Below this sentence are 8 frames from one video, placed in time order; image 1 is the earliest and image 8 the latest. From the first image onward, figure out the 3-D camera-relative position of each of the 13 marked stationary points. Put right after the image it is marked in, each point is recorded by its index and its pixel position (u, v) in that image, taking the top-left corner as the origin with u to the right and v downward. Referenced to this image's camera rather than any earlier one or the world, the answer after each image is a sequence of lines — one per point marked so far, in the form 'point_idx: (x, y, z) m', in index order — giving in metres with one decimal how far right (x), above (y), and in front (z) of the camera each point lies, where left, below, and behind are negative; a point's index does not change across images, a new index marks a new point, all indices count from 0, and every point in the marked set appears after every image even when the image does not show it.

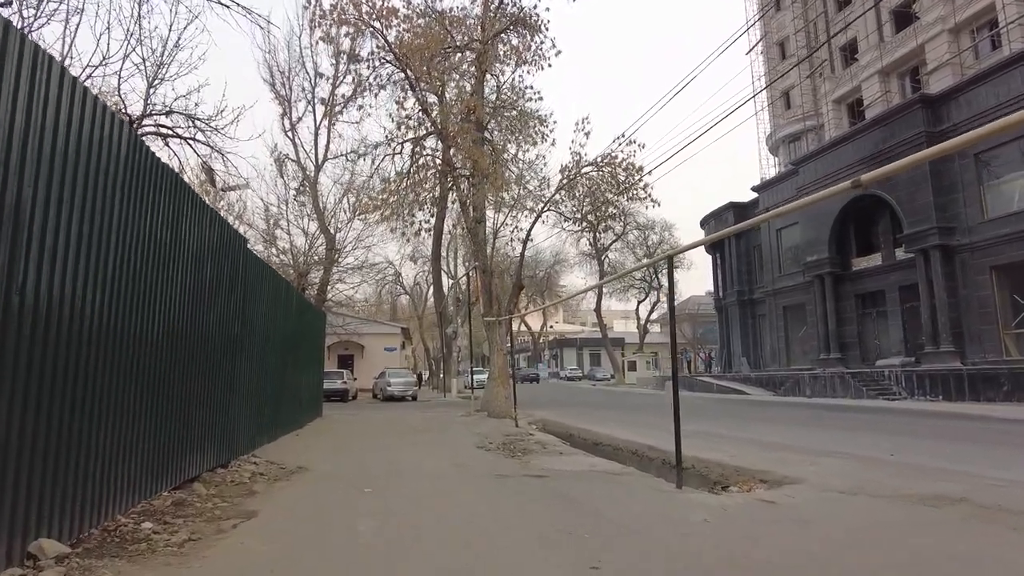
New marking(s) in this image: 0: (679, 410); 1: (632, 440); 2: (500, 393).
0: (+1.9, -1.4, +6.9) m
1: (+2.2, -2.8, +11.7) m
2: (-0.3, -2.8, +16.5) m
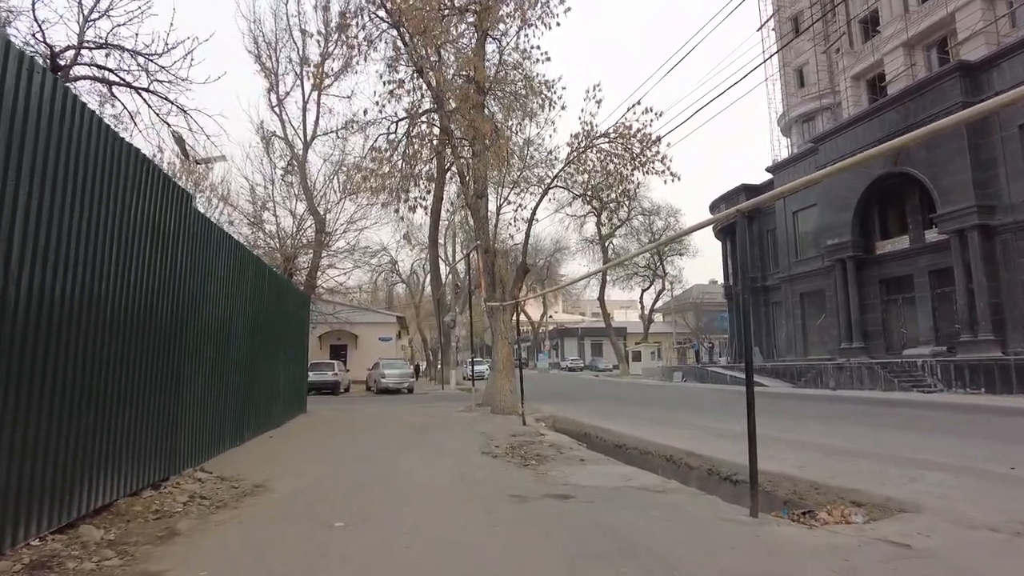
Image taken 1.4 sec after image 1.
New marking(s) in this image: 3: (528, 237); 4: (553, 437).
0: (+2.1, -1.0, +5.2) m
1: (+2.4, -2.5, +10.0) m
2: (-0.2, -2.4, +14.8) m
3: (+0.5, +1.6, +19.3) m
4: (+0.7, -2.7, +11.2) m
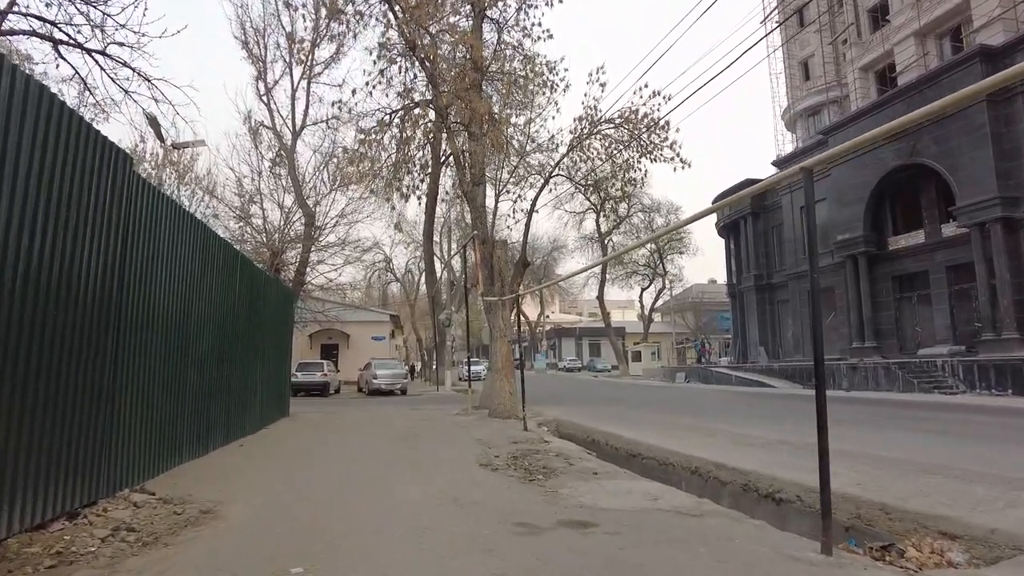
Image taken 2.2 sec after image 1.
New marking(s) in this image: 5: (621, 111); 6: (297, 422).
0: (+2.1, -0.9, +4.1) m
1: (+2.4, -2.3, +8.9) m
2: (-0.2, -2.2, +13.7) m
3: (+0.5, +1.7, +18.2) m
4: (+0.8, -2.5, +10.1) m
5: (+3.0, +4.8, +17.0) m
6: (-5.0, -3.1, +14.2) m
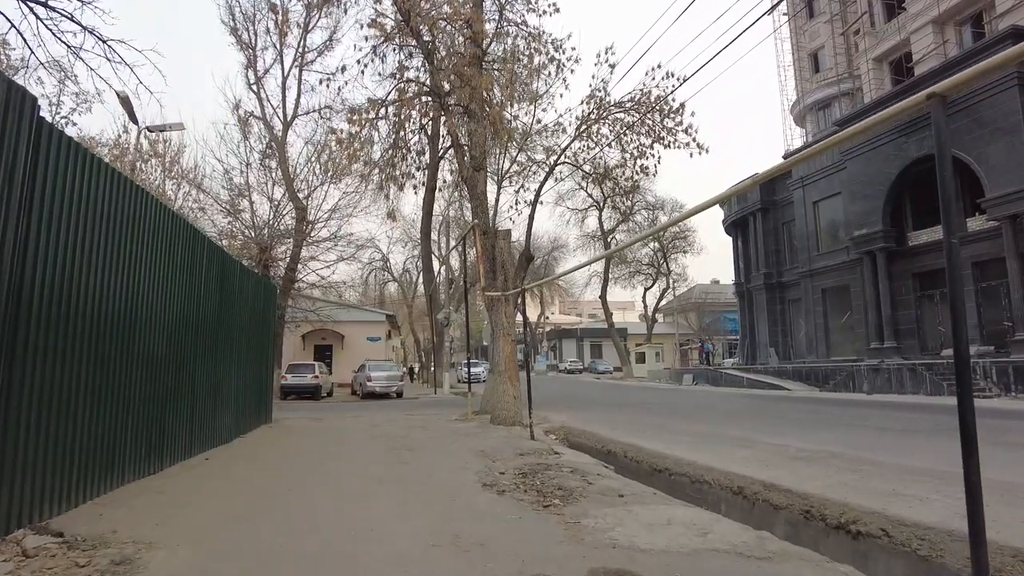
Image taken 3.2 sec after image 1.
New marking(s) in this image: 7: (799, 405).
0: (+2.2, -0.8, +3.0) m
1: (+2.5, -2.2, +7.7) m
2: (-0.1, -2.1, +12.5) m
3: (+0.5, +1.8, +17.0) m
4: (+0.8, -2.4, +8.9) m
5: (+3.1, +4.9, +15.8) m
6: (-5.0, -3.0, +13.0) m
7: (+8.8, -3.6, +19.0) m
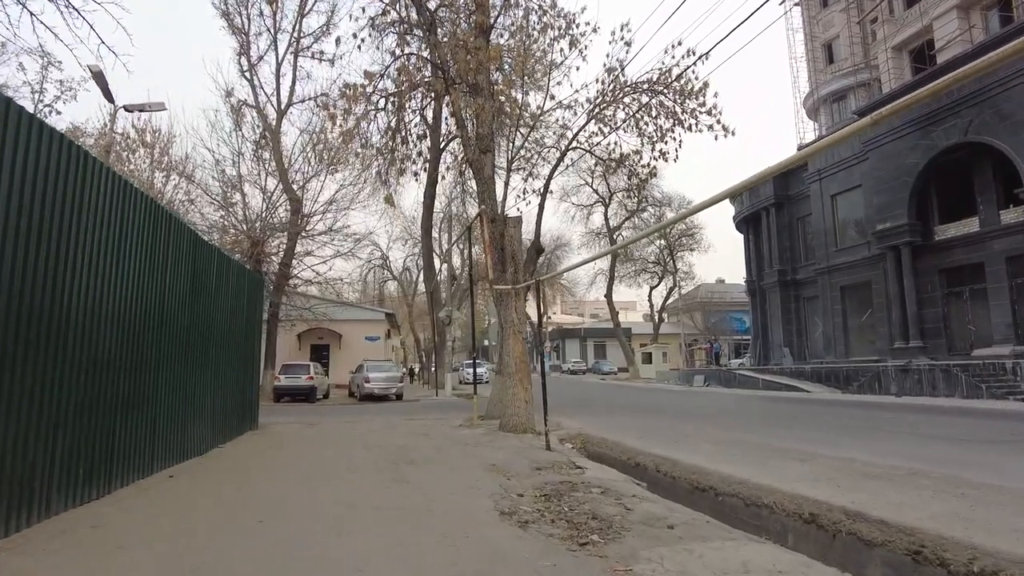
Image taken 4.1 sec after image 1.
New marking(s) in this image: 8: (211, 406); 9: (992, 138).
0: (+2.4, -0.6, +1.8) m
1: (+2.7, -2.0, +6.6) m
2: (+0.1, -2.0, +11.3) m
3: (+0.8, +1.9, +15.9) m
4: (+1.1, -2.3, +7.8) m
5: (+3.3, +5.0, +14.6) m
6: (-4.8, -2.9, +11.8) m
7: (+9.0, -3.4, +17.8) m
8: (-4.9, -1.9, +10.1) m
9: (+15.1, +4.8, +19.6) m
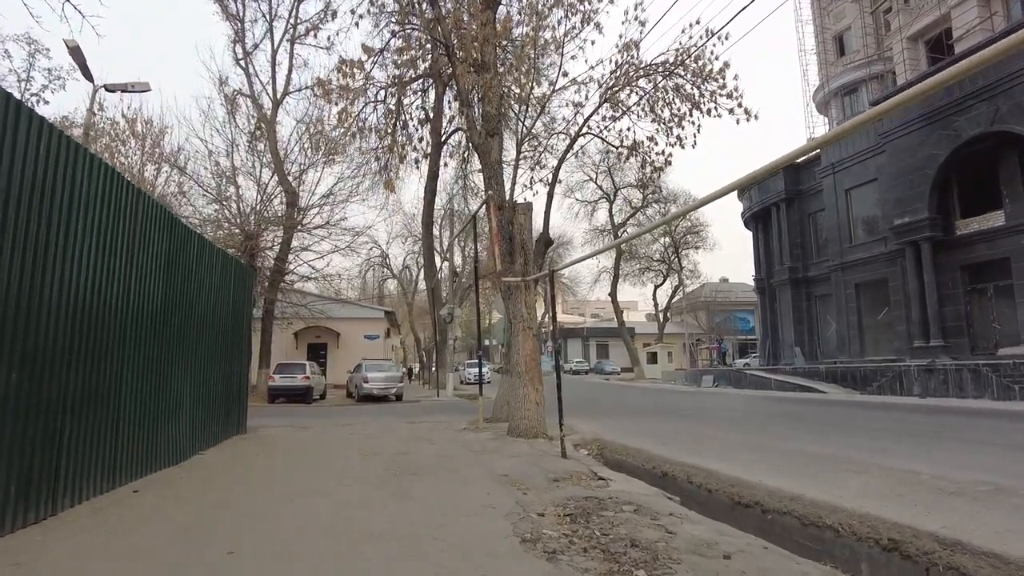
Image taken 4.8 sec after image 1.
0: (+2.6, -0.5, +0.9) m
1: (+2.9, -1.9, +5.7) m
2: (+0.3, -1.8, +10.5) m
3: (+0.9, +2.1, +15.0) m
4: (+1.2, -2.2, +6.9) m
5: (+3.4, +5.2, +13.8) m
6: (-4.6, -2.7, +11.0) m
7: (+9.2, -3.3, +16.9) m
8: (-4.8, -1.7, +9.2) m
9: (+15.2, +4.9, +18.7) m
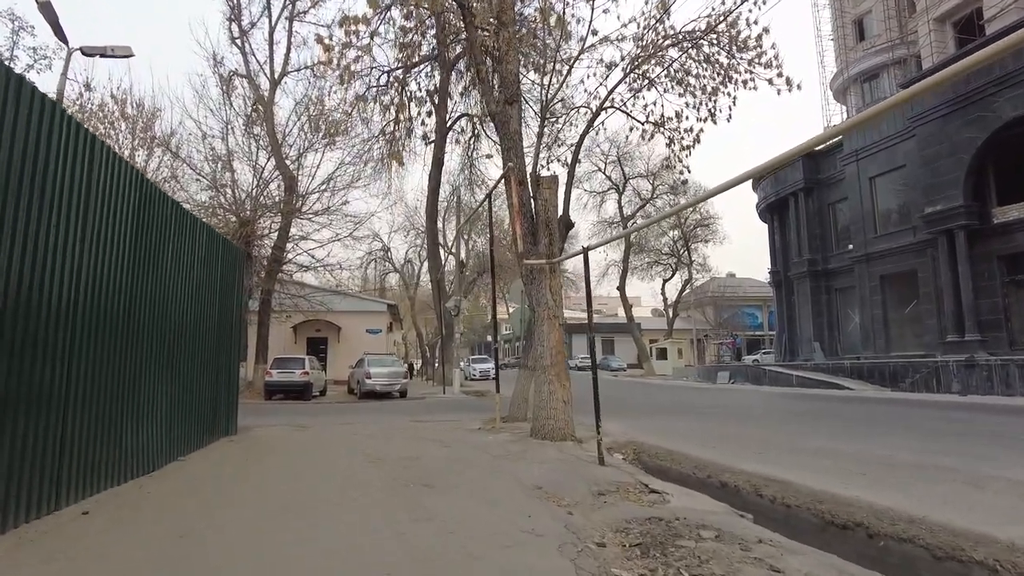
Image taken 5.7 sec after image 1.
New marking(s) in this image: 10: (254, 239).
0: (+2.9, -0.3, -0.3) m
1: (+3.2, -1.7, +4.5) m
2: (+0.6, -1.6, +9.3) m
3: (+1.3, +2.3, +13.8) m
4: (+1.6, -1.9, +5.7) m
5: (+3.8, +5.4, +12.6) m
6: (-4.3, -2.5, +9.8) m
7: (+9.5, -3.1, +15.8) m
8: (-4.4, -1.5, +8.0) m
9: (+15.6, +5.1, +17.5) m
10: (-8.2, +1.5, +19.7) m
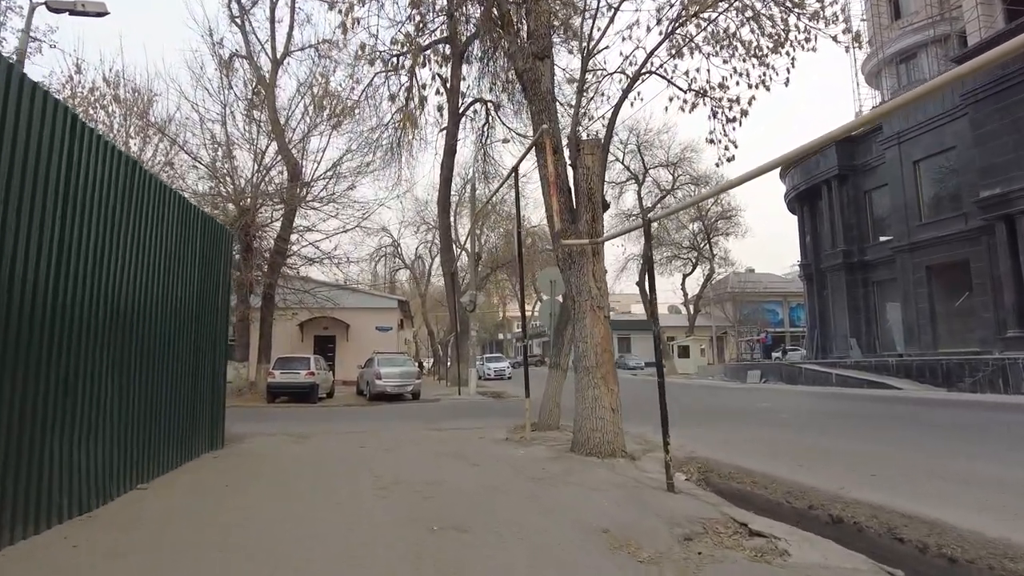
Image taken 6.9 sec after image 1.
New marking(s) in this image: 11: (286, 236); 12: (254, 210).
0: (+3.2, -0.1, -1.8) m
1: (+3.6, -1.5, +3.0) m
2: (+1.1, -1.4, +7.8) m
3: (+1.8, +2.5, +12.3) m
4: (+2.0, -1.7, +4.2) m
5: (+4.3, +5.6, +11.0) m
6: (-3.8, -2.3, +8.4) m
7: (+10.1, -2.8, +14.1) m
8: (-4.0, -1.3, +6.6) m
9: (+16.1, +5.4, +15.8) m
10: (-7.6, +1.7, +18.4) m
11: (-7.0, +1.7, +19.2) m
12: (-7.6, +2.3, +18.2) m
